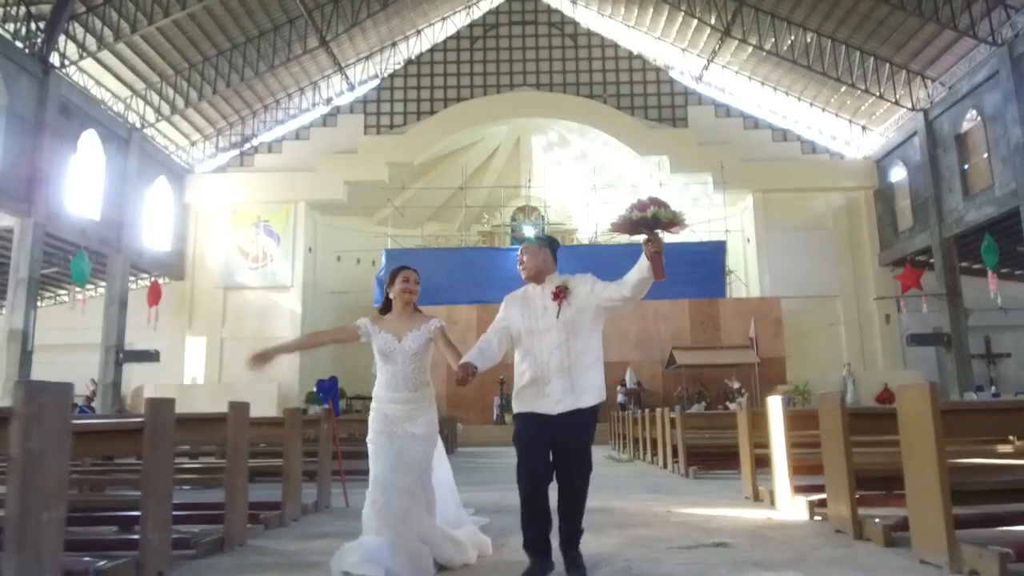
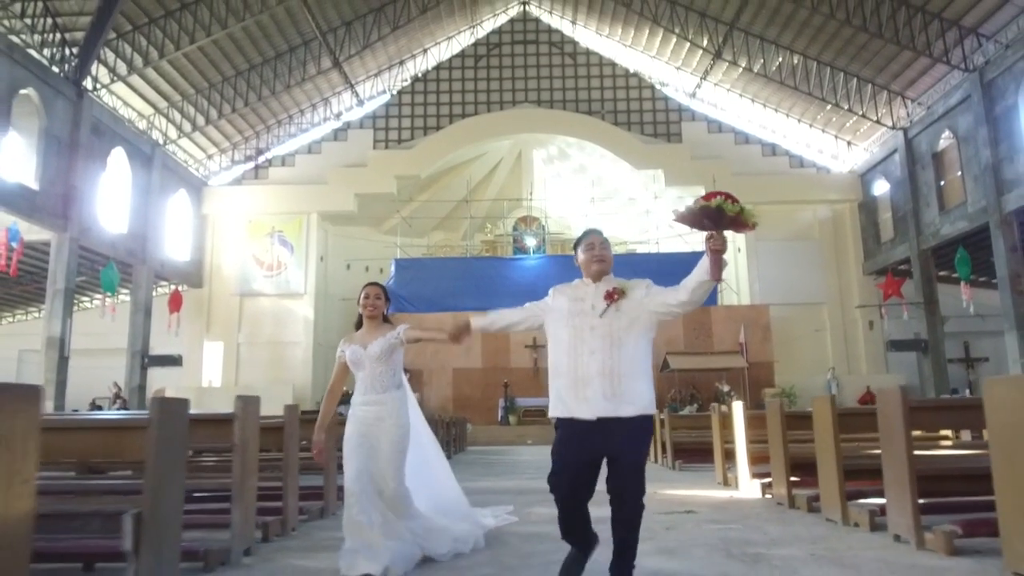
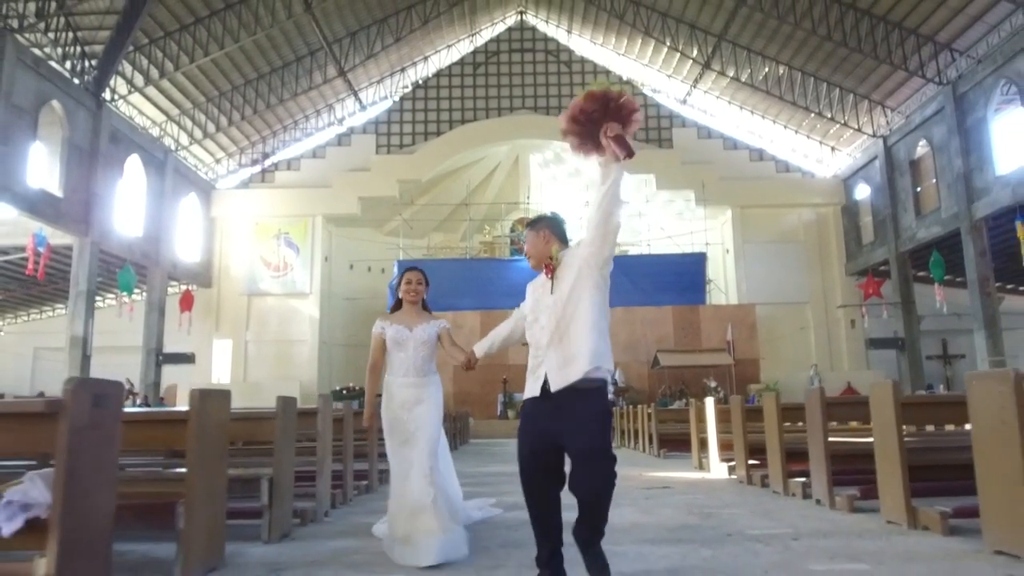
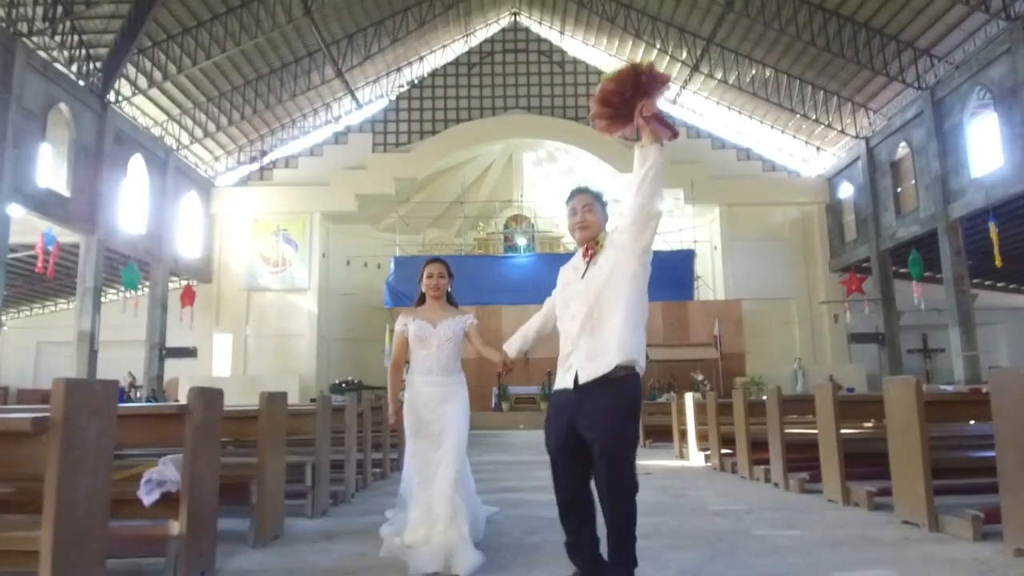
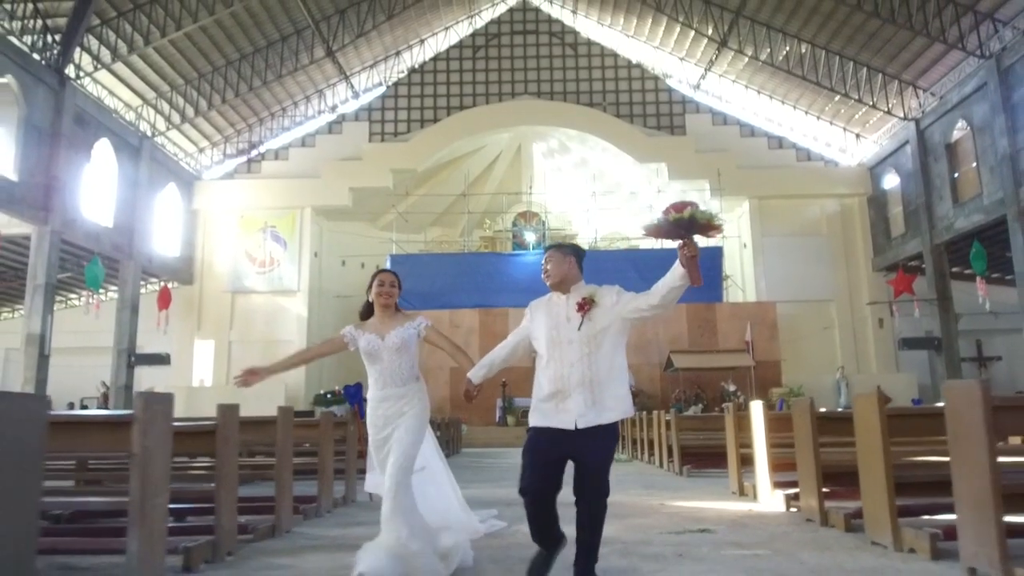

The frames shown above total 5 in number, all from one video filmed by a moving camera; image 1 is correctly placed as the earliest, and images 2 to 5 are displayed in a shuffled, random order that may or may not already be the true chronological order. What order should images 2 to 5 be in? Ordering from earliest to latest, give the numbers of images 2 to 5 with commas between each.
5, 2, 3, 4
